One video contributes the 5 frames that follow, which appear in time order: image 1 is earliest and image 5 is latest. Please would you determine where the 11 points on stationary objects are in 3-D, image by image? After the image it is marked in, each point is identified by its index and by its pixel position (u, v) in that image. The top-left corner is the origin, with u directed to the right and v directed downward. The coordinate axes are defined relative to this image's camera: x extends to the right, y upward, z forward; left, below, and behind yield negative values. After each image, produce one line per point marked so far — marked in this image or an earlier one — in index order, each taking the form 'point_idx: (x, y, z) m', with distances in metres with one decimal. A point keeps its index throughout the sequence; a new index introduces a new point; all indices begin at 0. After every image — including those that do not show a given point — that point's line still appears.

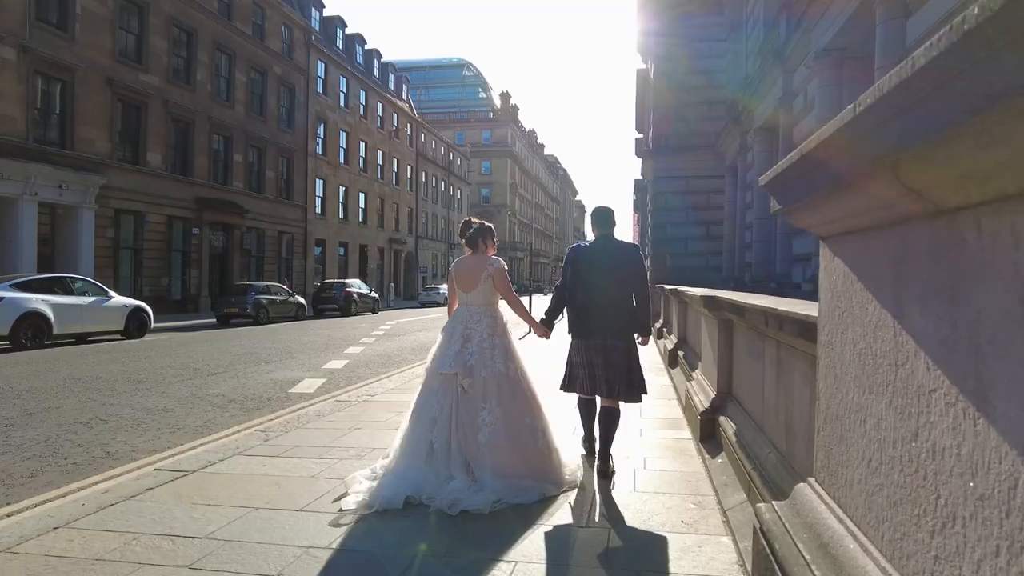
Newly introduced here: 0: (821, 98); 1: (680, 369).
0: (+4.3, +2.7, +9.3) m
1: (+2.2, -1.1, +8.6) m
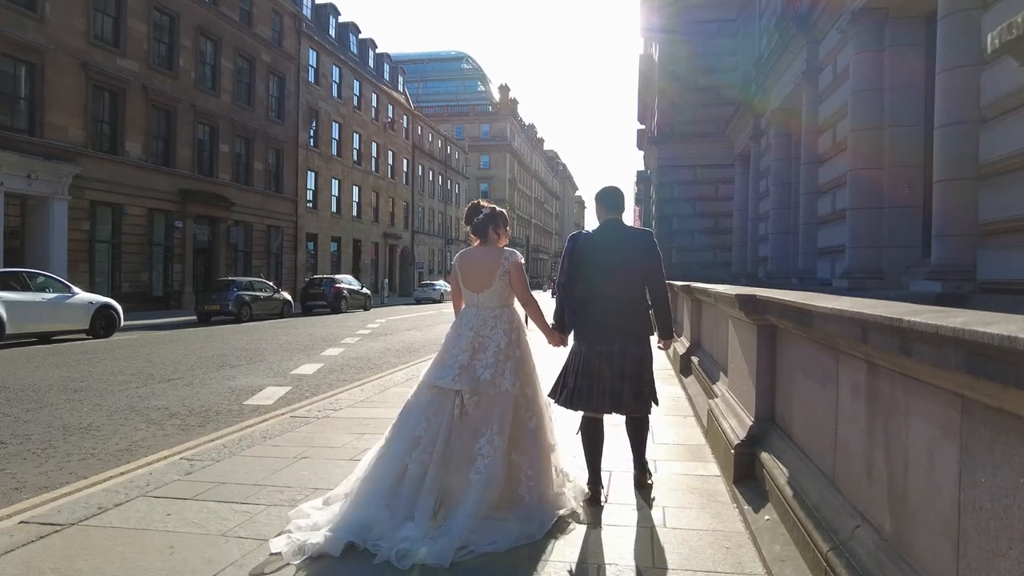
0: (+4.2, +2.7, +8.0) m
1: (+2.1, -1.0, +7.4) m
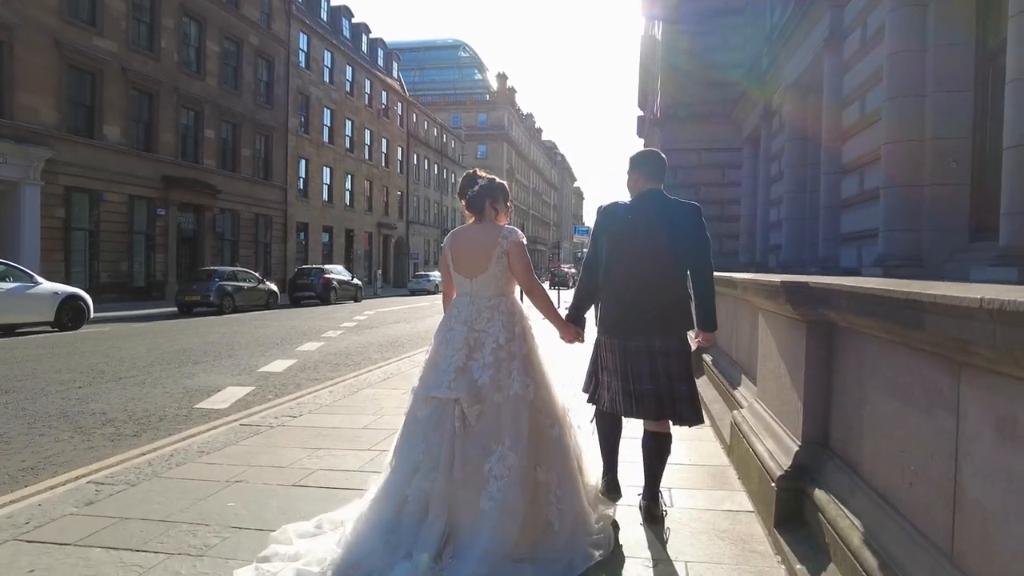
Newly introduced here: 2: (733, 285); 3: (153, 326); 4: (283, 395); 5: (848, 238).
0: (+4.1, +2.8, +7.0) m
1: (+2.0, -0.9, +6.5) m
2: (+1.8, 0.0, +5.3) m
3: (-8.7, -0.9, +15.9) m
4: (-2.7, -1.3, +7.7) m
5: (+4.6, +0.7, +9.0) m
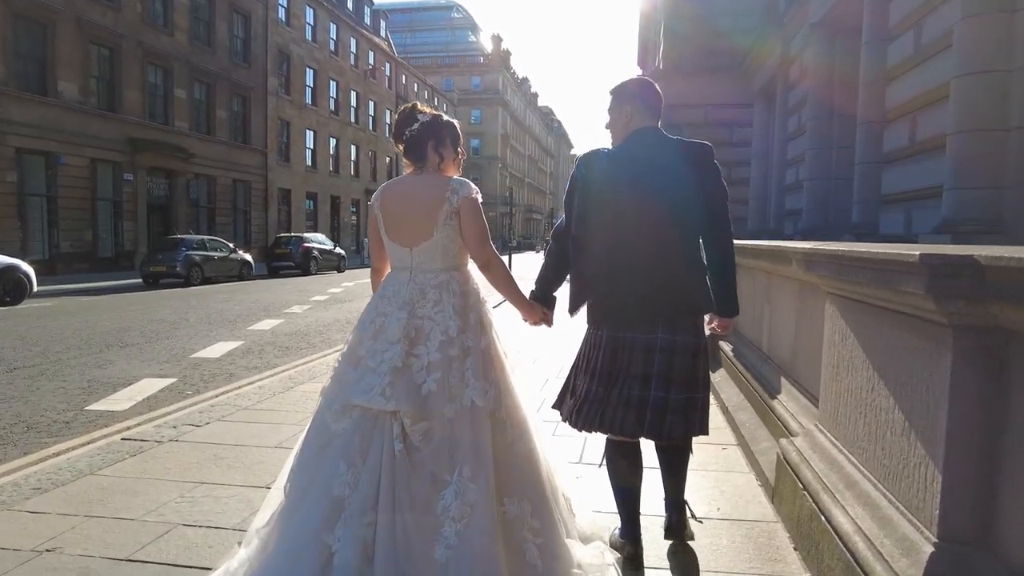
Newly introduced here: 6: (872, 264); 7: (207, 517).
0: (+3.8, +3.1, +5.5) m
1: (+1.7, -0.7, +5.1) m
2: (+1.6, +0.2, +3.9) m
3: (-9.0, -0.3, +14.5) m
4: (-2.9, -1.0, +6.3) m
5: (+4.4, +1.0, +7.6) m
6: (+1.2, +0.1, +2.1) m
7: (-1.5, -1.1, +3.2) m
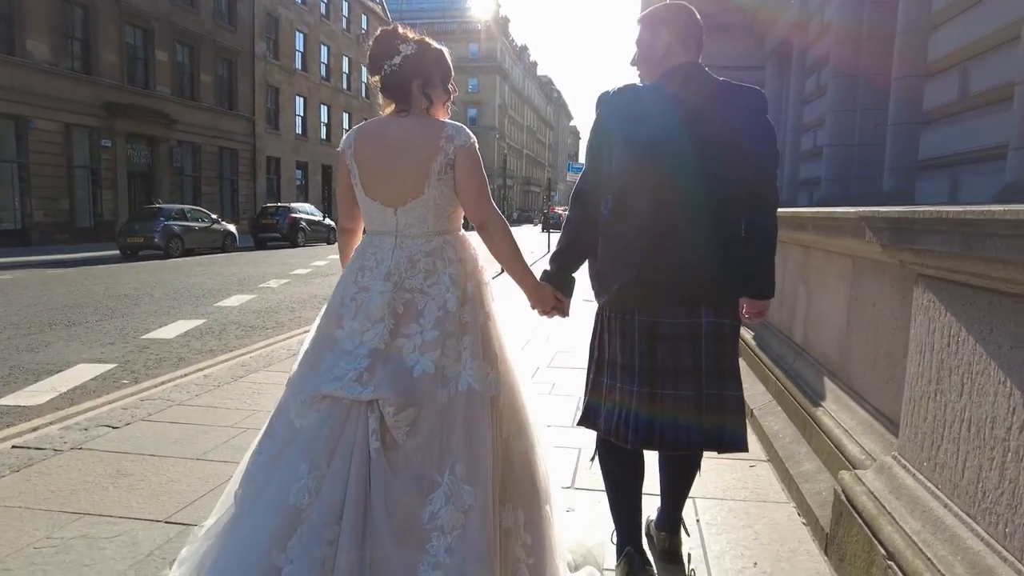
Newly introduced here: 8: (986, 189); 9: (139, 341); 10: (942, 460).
0: (+3.7, +3.2, +4.5) m
1: (+1.6, -0.5, +4.2) m
2: (+1.5, +0.3, +3.0) m
3: (-9.2, +0.3, +13.6) m
4: (-3.1, -0.8, +5.4) m
5: (+4.2, +1.2, +6.7) m
6: (+1.1, +0.1, +1.2) m
7: (-1.6, -1.0, +2.4) m
8: (+3.9, +0.8, +5.5) m
9: (-4.0, -0.6, +7.1) m
10: (+1.2, -0.5, +1.8) m
